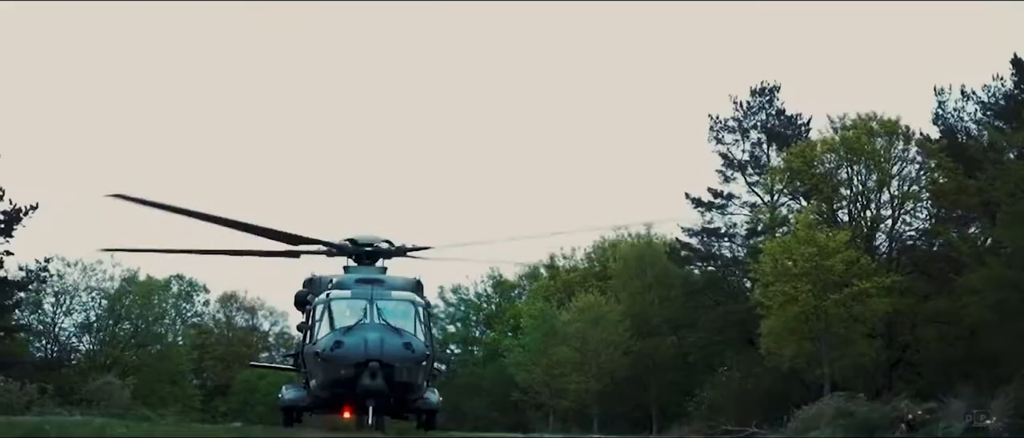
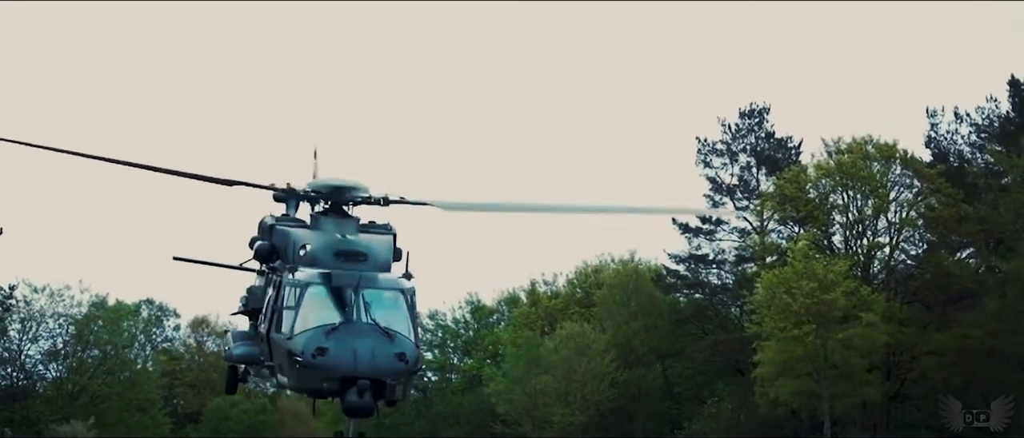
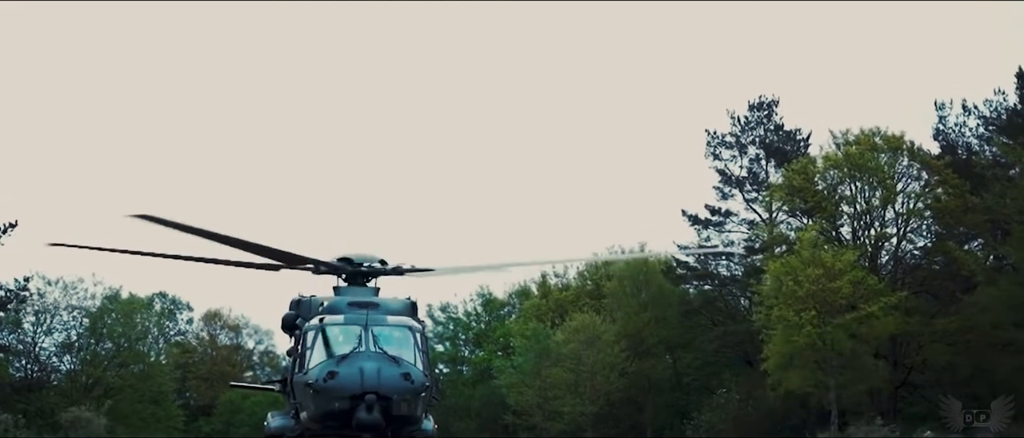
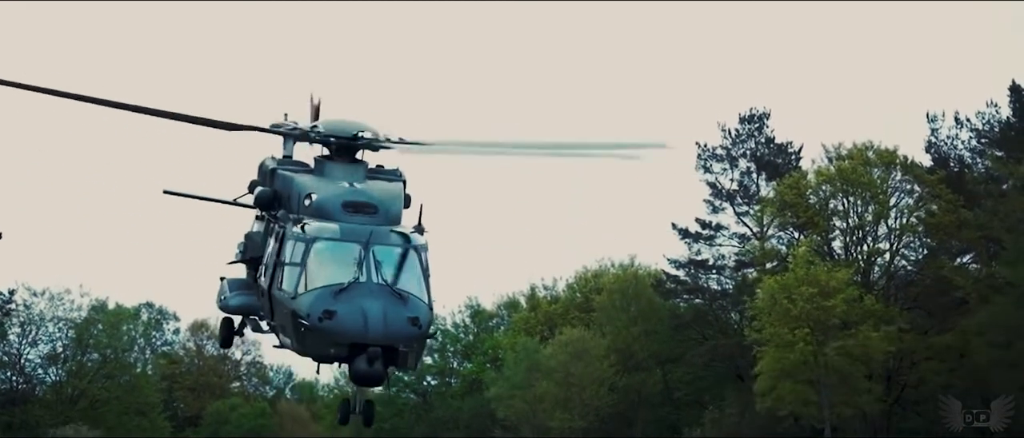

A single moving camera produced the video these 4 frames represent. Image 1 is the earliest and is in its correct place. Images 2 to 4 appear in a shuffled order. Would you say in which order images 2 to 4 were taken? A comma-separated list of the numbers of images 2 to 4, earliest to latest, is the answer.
3, 2, 4
